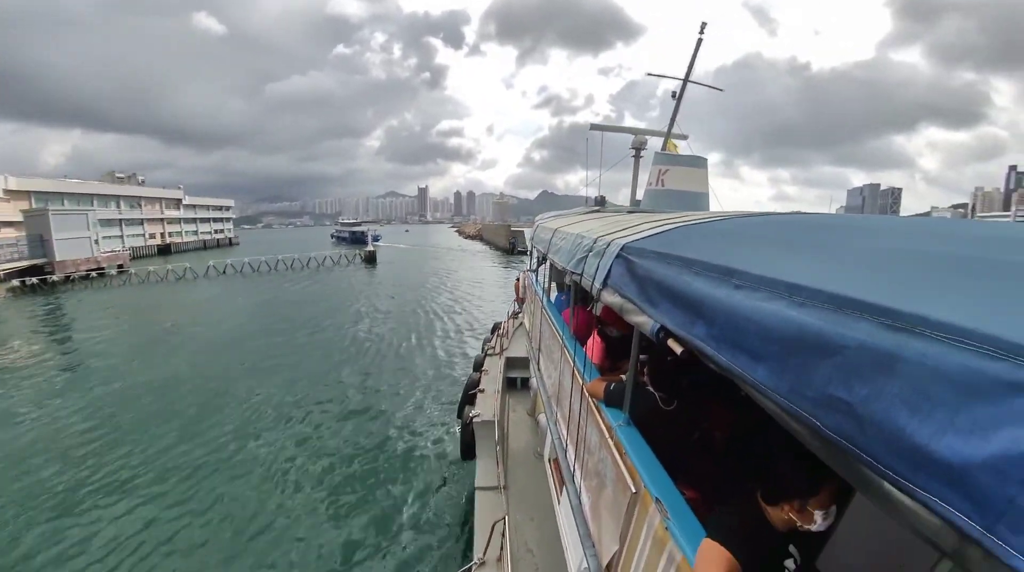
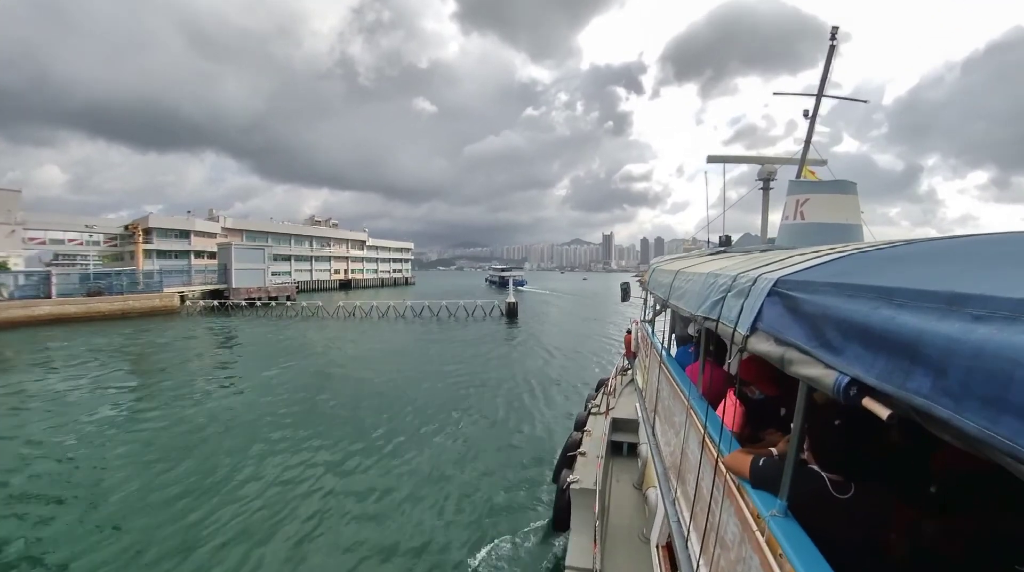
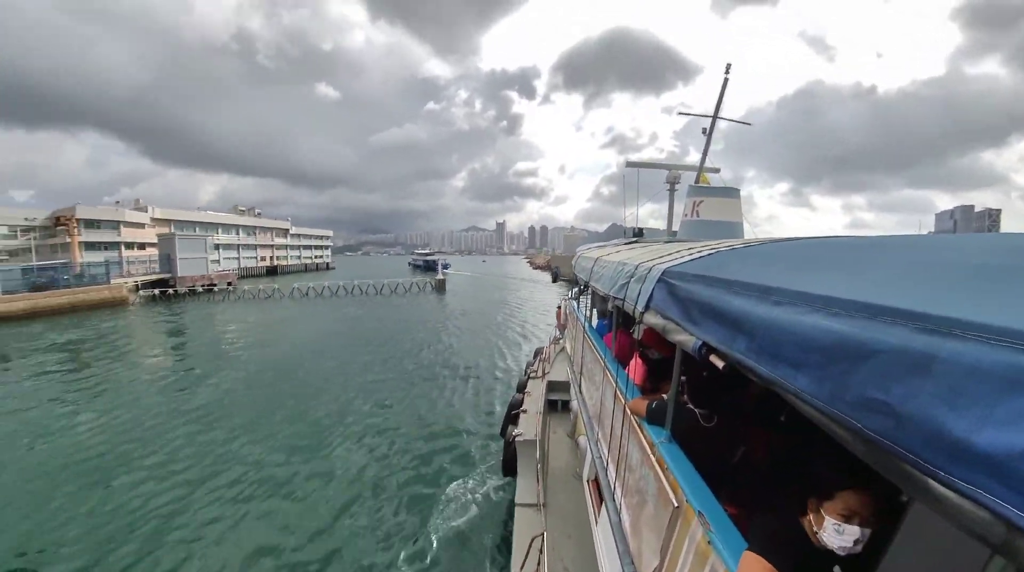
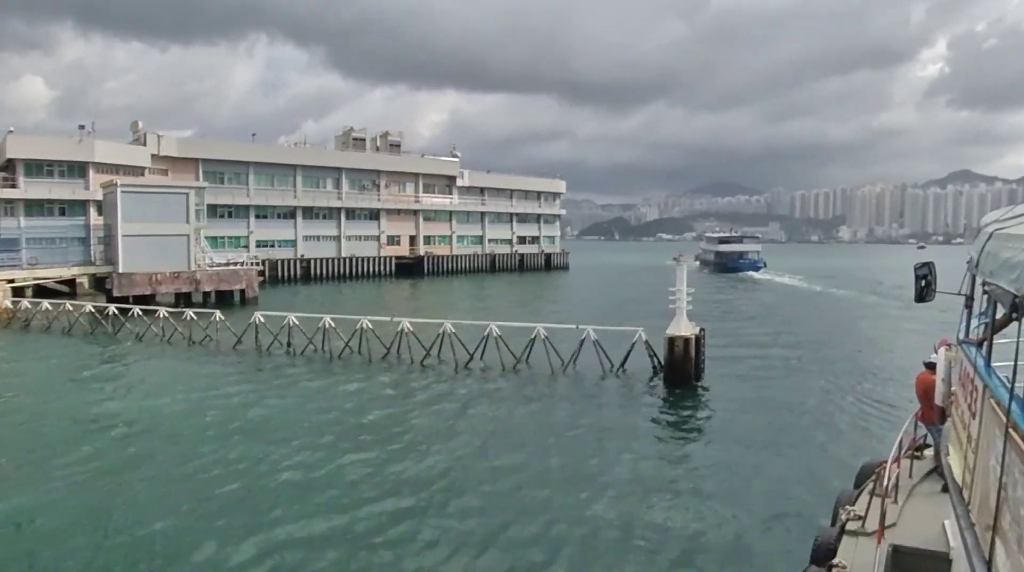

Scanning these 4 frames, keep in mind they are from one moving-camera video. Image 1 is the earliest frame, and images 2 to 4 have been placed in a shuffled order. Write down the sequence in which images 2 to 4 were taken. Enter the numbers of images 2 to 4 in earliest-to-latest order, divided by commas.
3, 2, 4
